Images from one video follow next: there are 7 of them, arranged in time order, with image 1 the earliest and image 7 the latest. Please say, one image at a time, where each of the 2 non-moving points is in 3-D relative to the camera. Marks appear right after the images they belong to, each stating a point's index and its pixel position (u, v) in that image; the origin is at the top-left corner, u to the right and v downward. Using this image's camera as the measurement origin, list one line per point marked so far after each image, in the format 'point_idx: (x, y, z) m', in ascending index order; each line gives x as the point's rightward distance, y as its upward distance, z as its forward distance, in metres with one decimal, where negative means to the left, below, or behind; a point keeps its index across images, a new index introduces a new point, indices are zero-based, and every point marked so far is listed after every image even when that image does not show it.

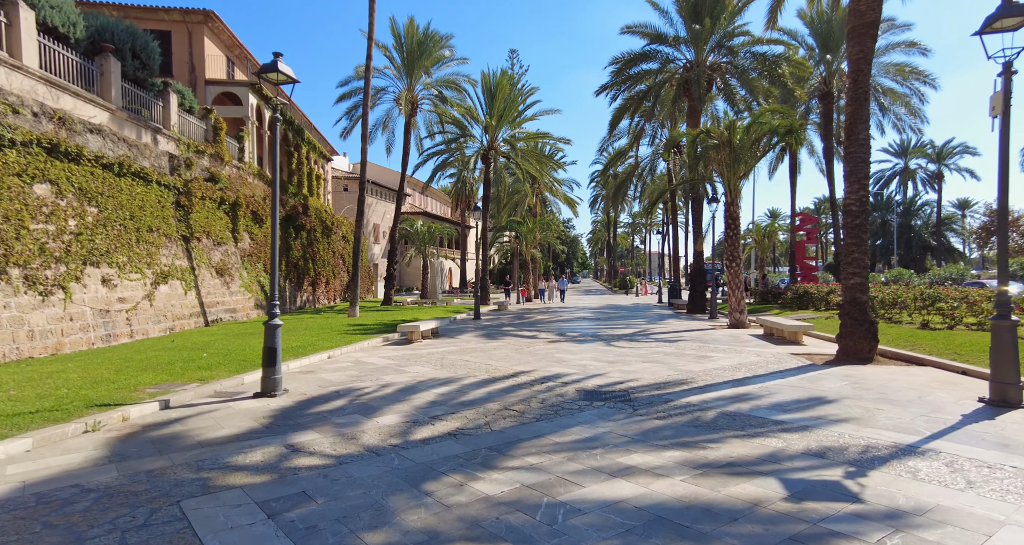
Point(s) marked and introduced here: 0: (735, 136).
0: (+6.6, +4.1, +17.3) m
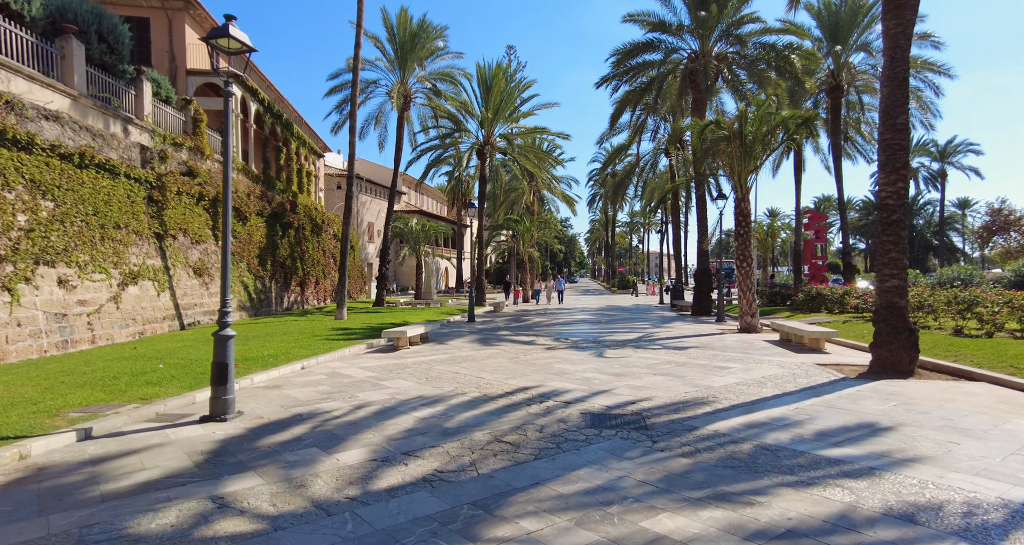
0: (+6.5, +4.0, +16.3) m
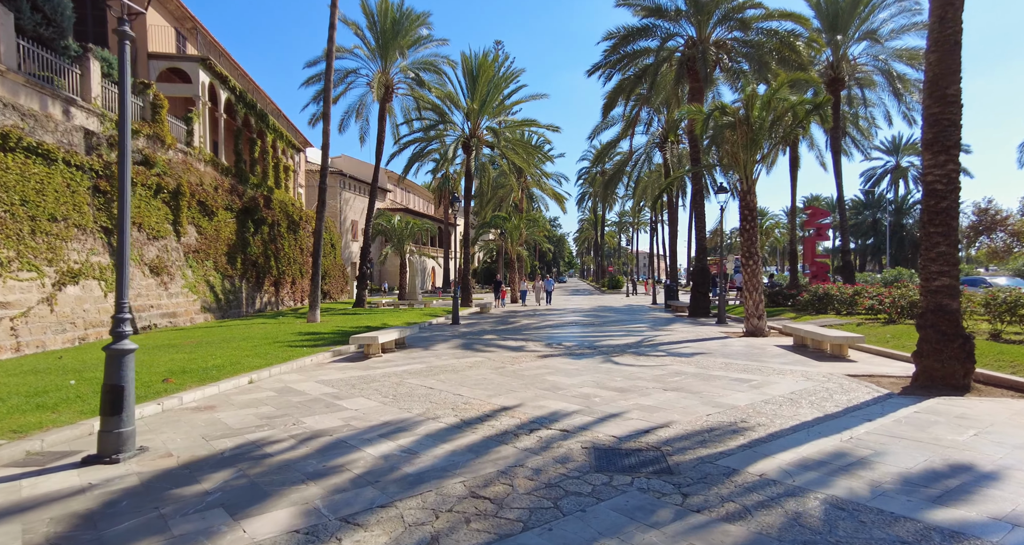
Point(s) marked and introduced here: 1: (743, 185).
0: (+6.2, +4.1, +15.0) m
1: (+6.2, +2.3, +15.8) m
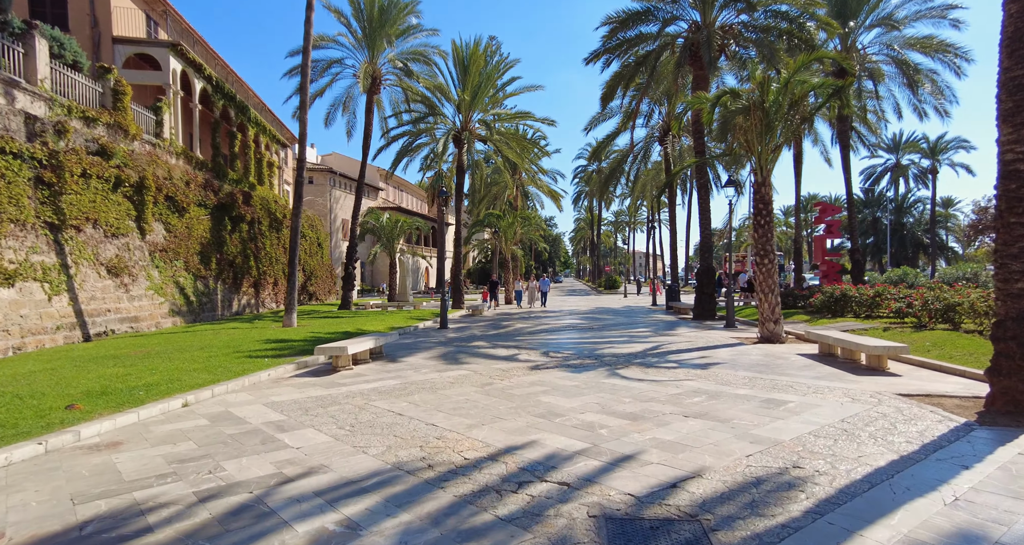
0: (+6.0, +4.1, +13.7) m
1: (+6.0, +2.4, +14.4) m
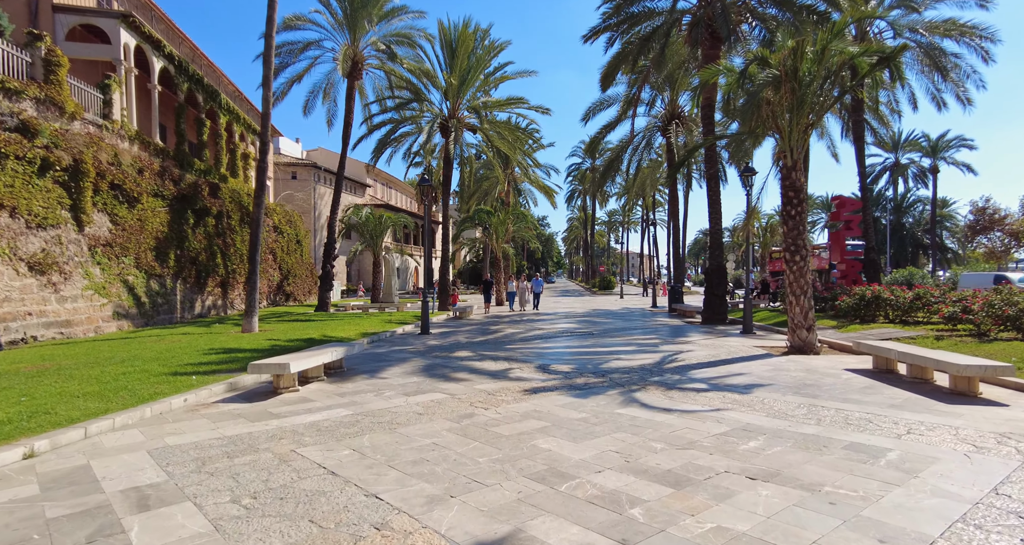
0: (+5.8, +4.1, +11.7) m
1: (+5.8, +2.4, +12.5) m
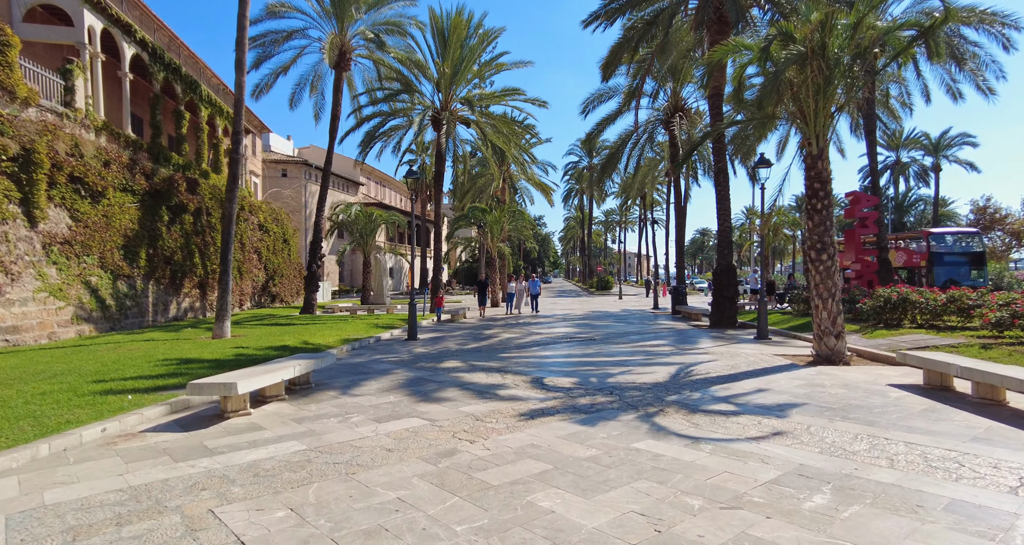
0: (+5.7, +4.1, +10.5) m
1: (+5.7, +2.4, +11.3) m
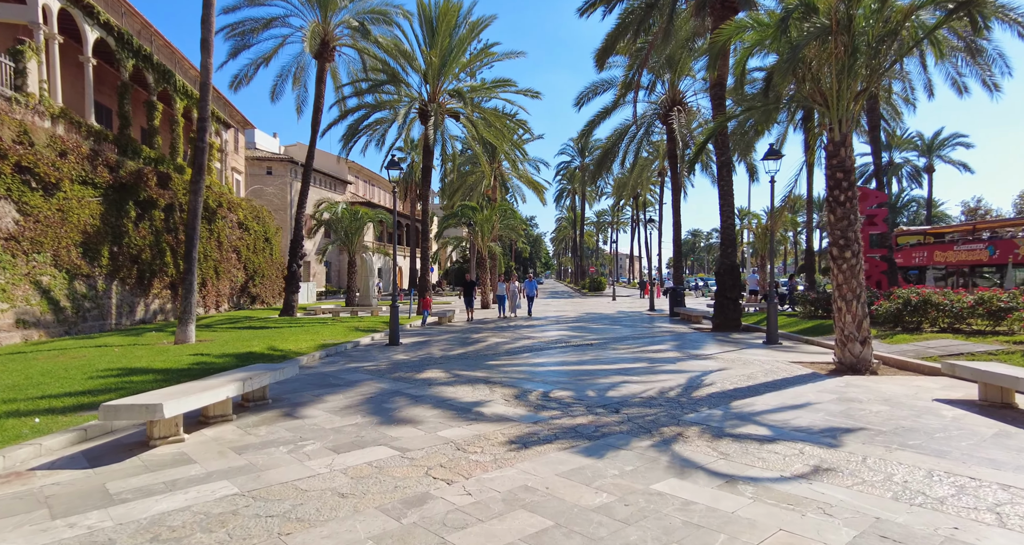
0: (+5.5, +4.1, +9.5) m
1: (+5.5, +2.4, +10.2) m
